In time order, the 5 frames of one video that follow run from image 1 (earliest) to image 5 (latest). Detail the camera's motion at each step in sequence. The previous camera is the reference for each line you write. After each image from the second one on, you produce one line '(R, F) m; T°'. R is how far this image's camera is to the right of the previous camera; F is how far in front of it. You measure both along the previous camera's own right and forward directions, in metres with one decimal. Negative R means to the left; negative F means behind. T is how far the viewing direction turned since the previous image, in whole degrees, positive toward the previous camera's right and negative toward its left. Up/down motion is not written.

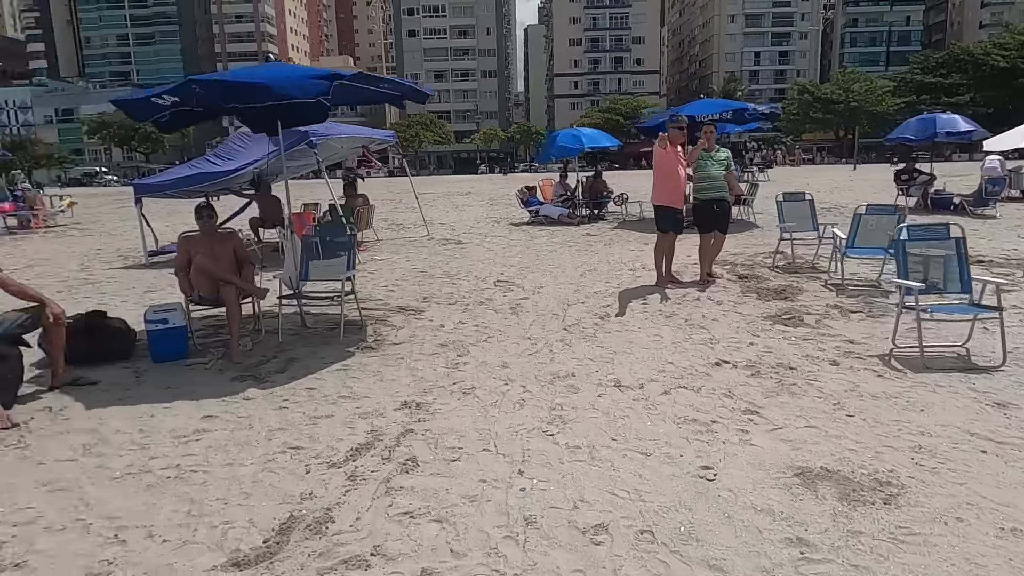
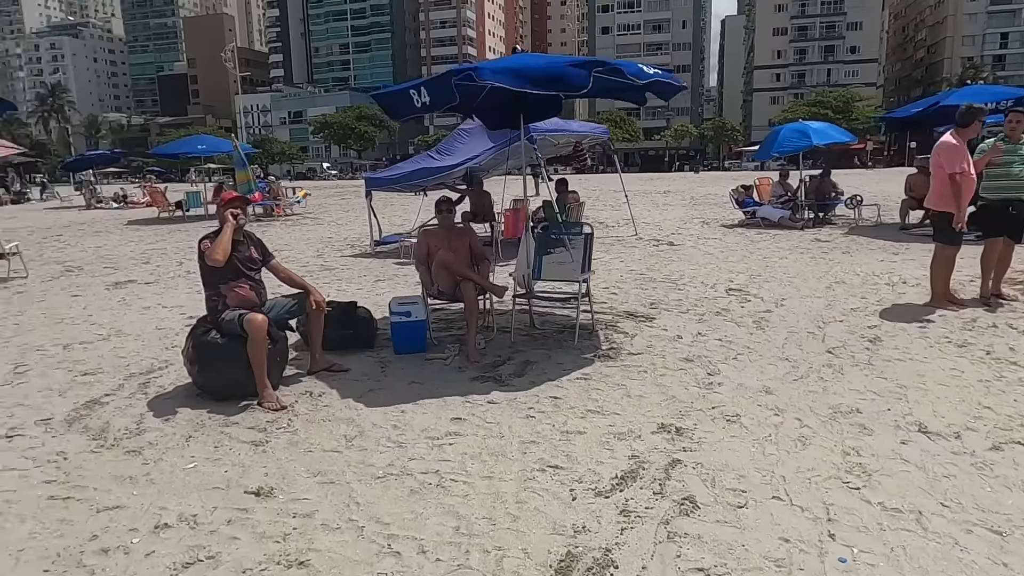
(-0.6, +0.4) m; -15°
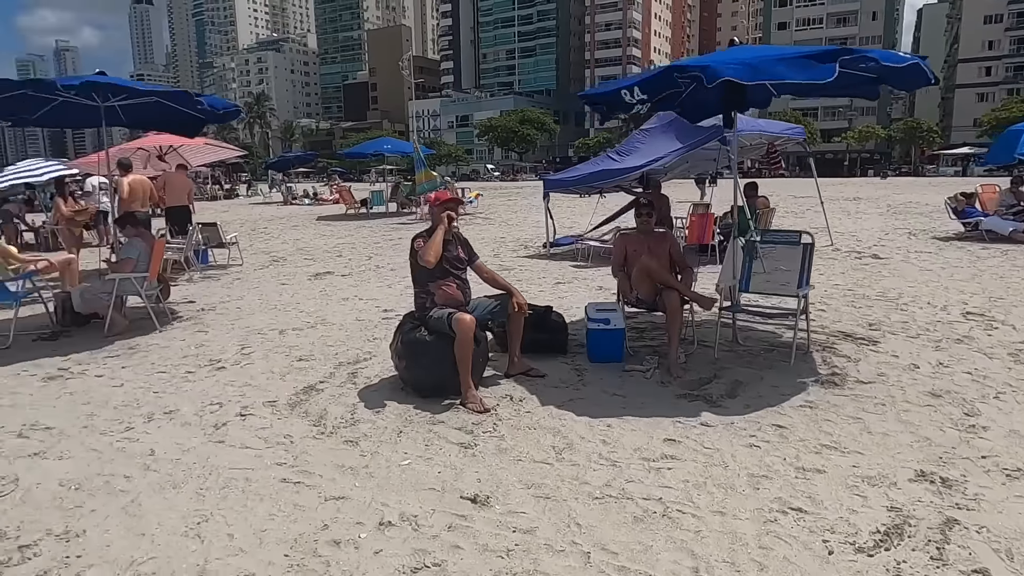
(-0.4, +0.2) m; -13°
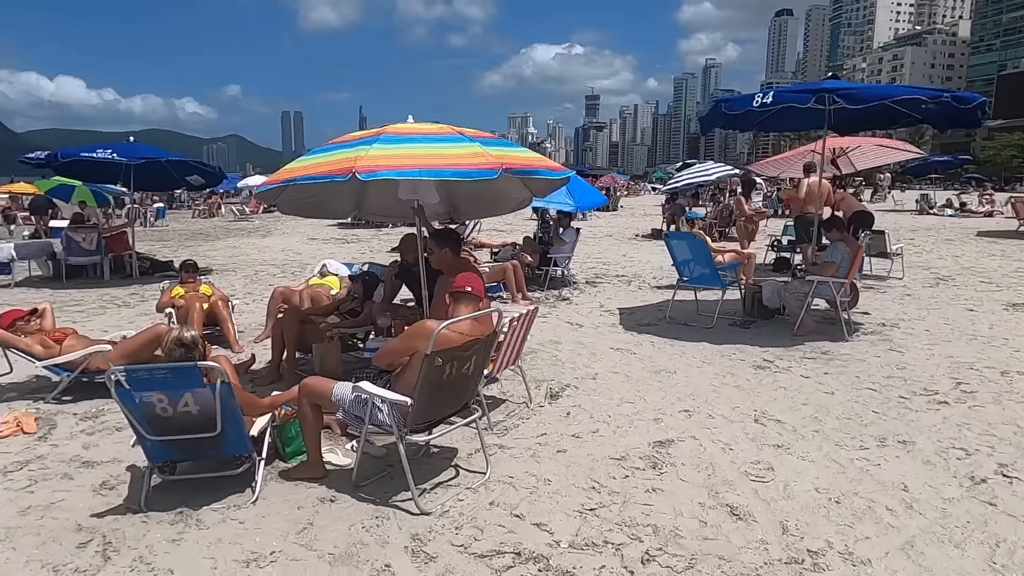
(-1.1, -0.1) m; -48°
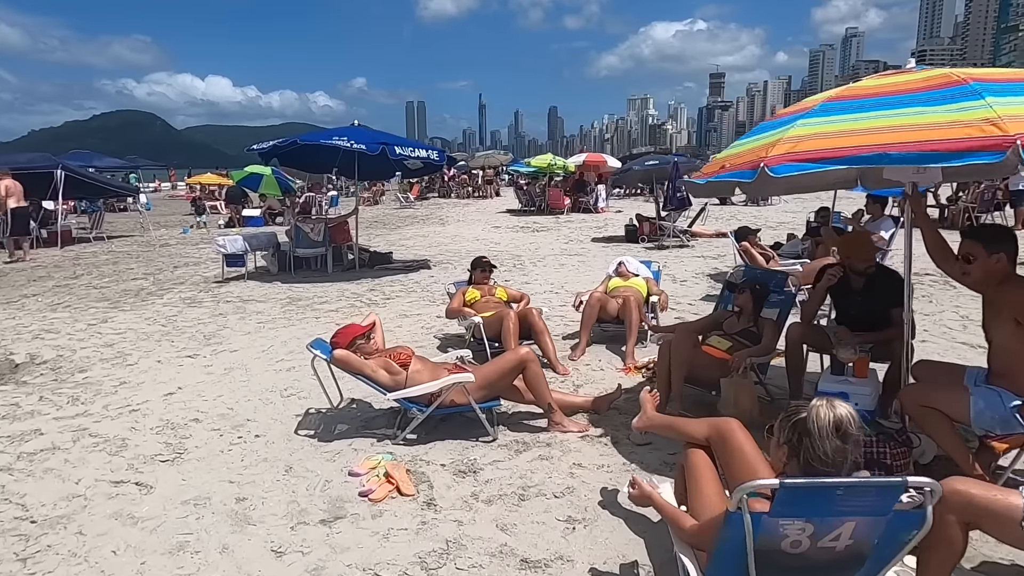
(-2.2, +1.2) m; -10°
